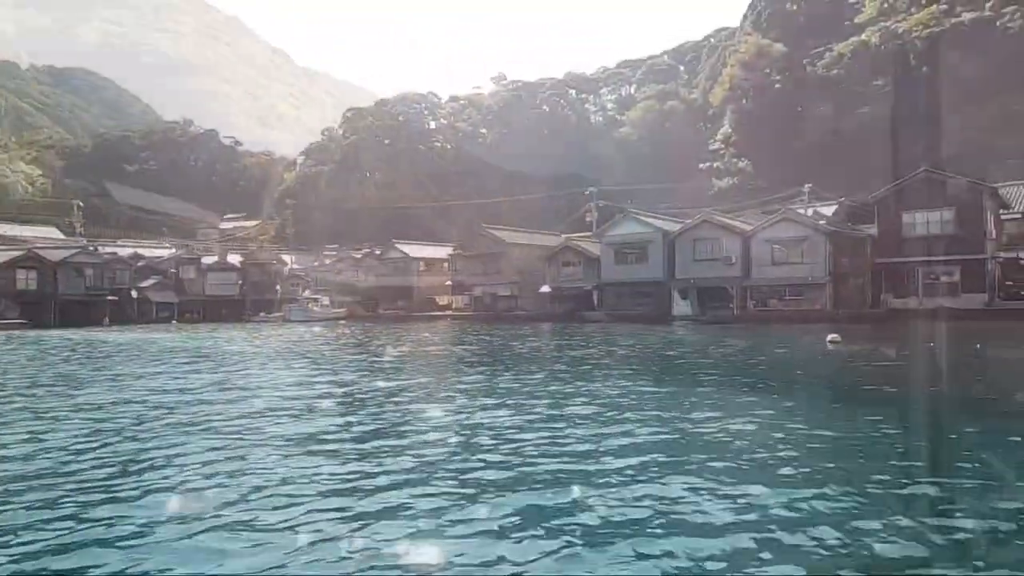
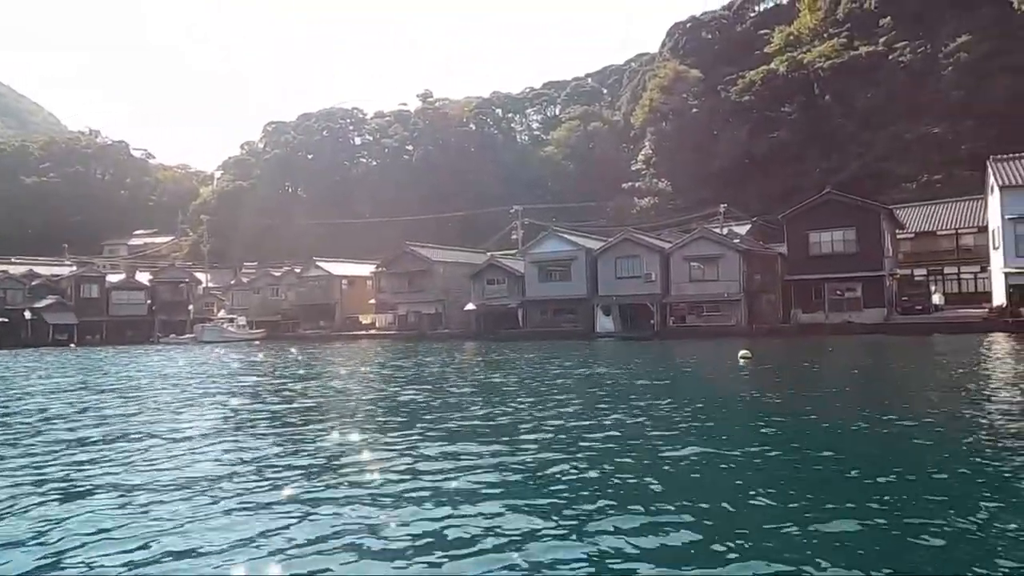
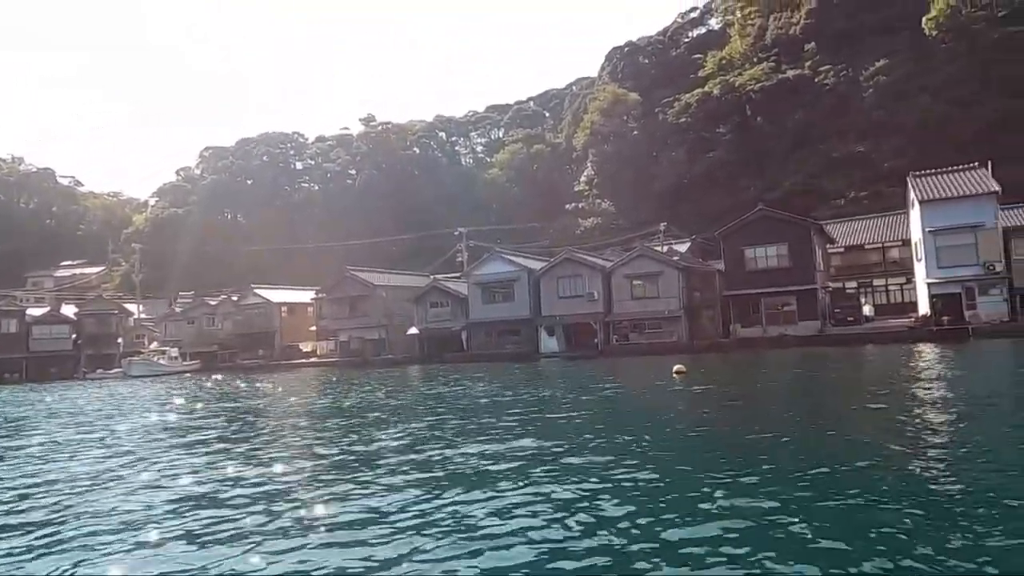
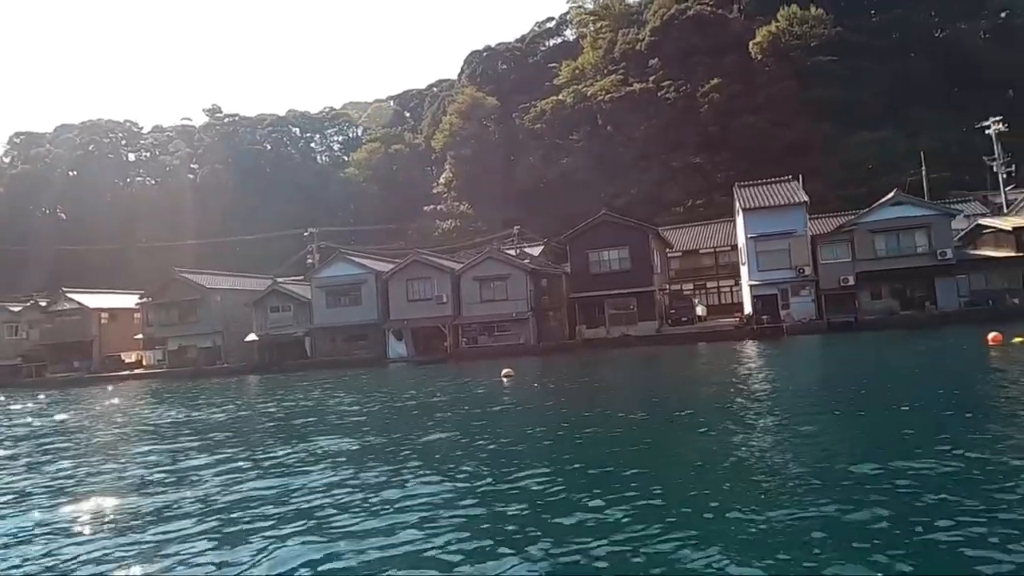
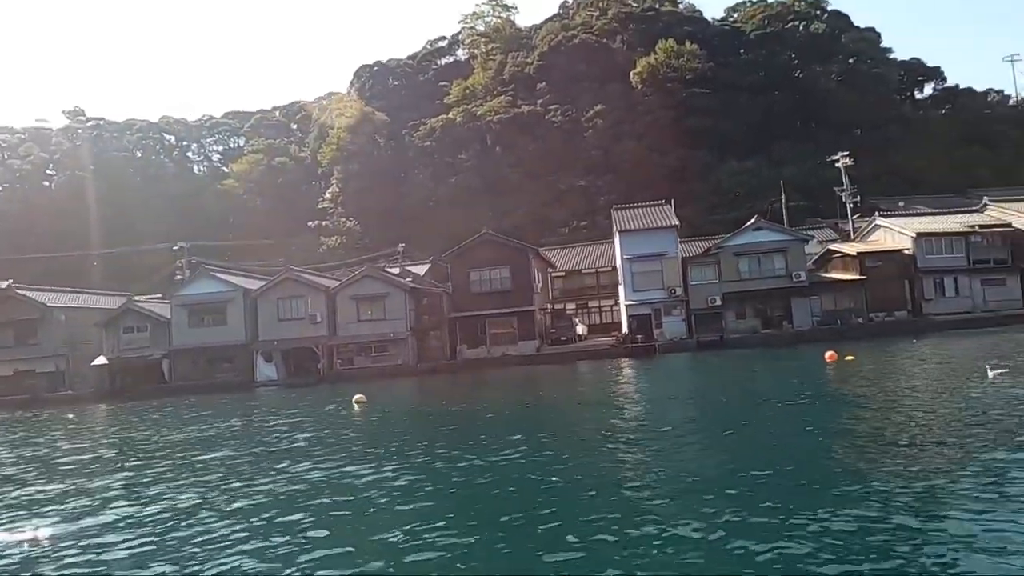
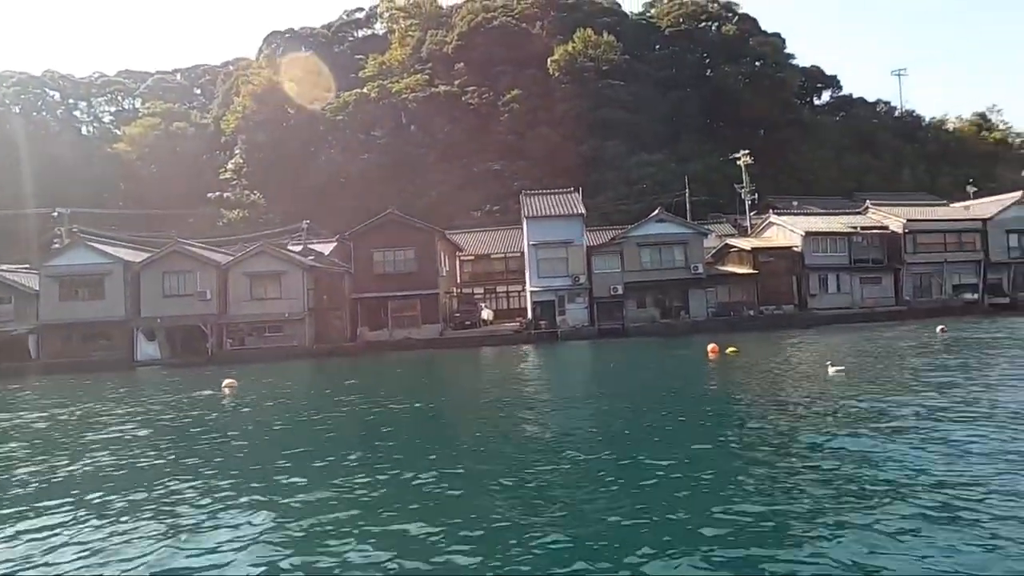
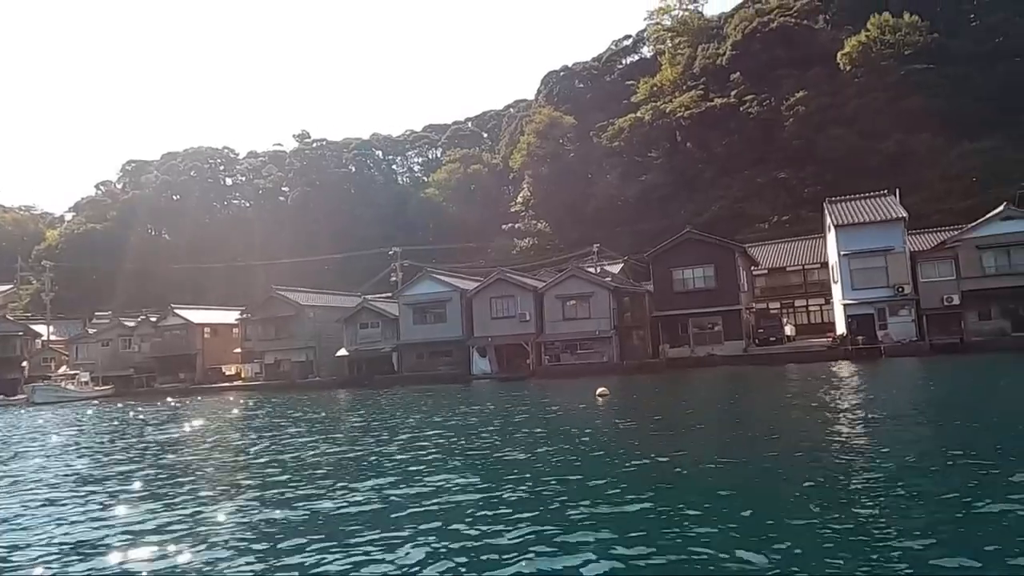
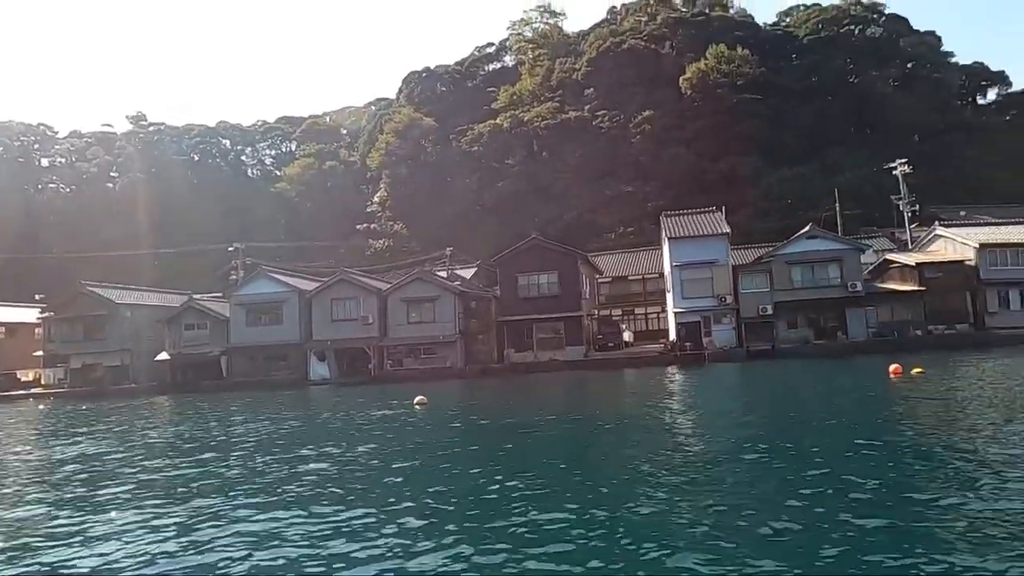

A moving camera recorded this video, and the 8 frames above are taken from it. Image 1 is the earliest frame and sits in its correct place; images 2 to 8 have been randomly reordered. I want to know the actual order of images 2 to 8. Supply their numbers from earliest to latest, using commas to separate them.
2, 3, 7, 4, 8, 5, 6
